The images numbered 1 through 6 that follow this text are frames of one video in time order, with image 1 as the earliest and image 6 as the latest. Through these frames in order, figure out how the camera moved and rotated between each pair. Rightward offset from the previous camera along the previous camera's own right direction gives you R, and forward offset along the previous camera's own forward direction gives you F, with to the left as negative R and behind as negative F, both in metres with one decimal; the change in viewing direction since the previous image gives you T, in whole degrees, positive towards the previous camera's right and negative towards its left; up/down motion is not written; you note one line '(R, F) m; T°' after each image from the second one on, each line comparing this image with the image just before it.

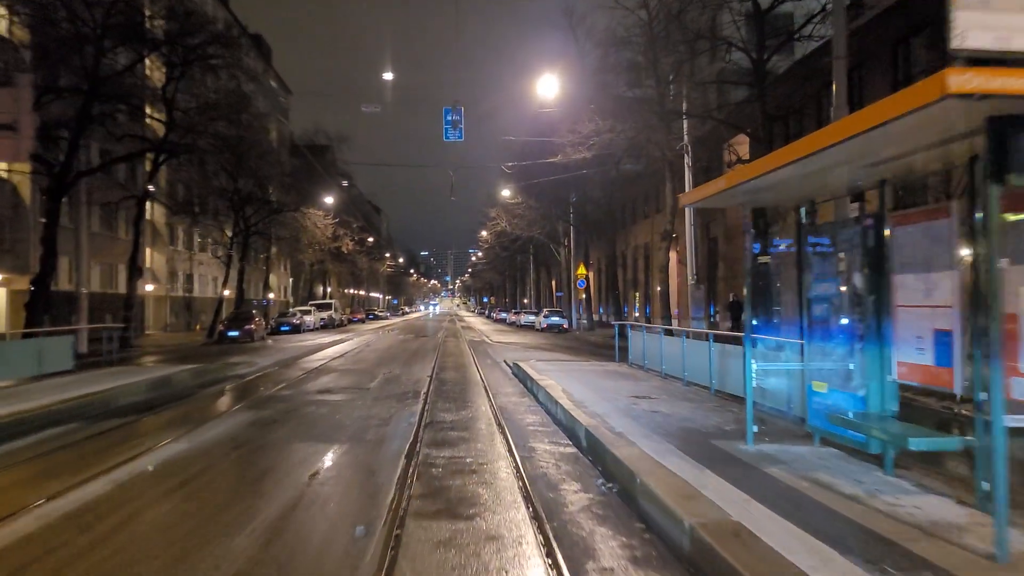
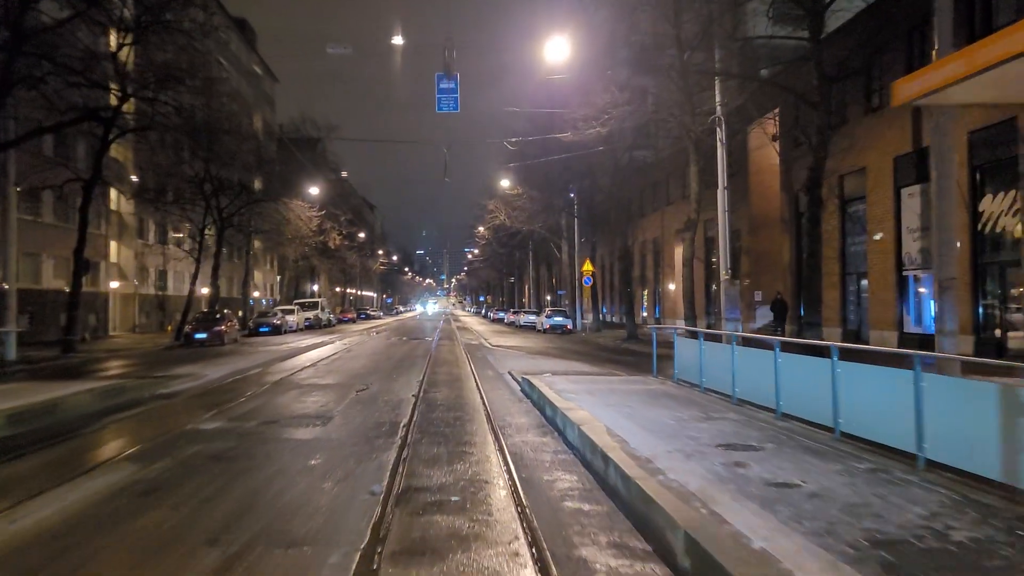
(-0.2, +3.7) m; 0°
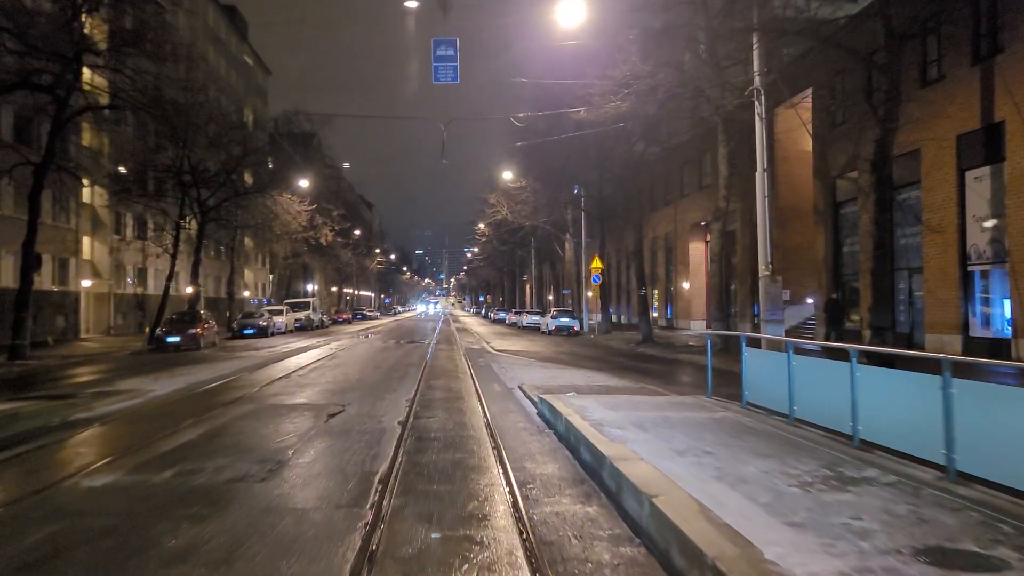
(-0.2, +2.9) m; 0°
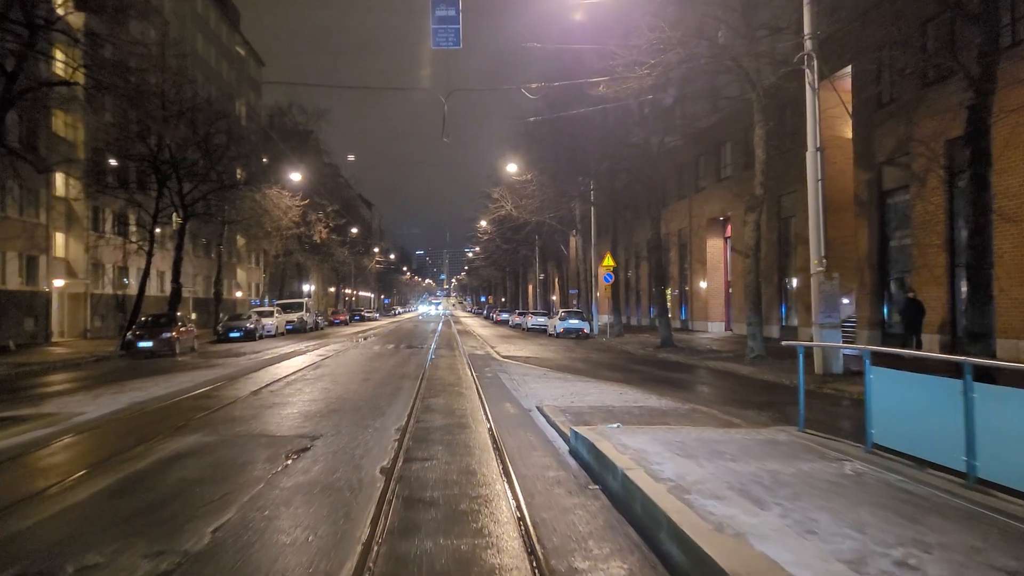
(-0.2, +2.7) m; 0°
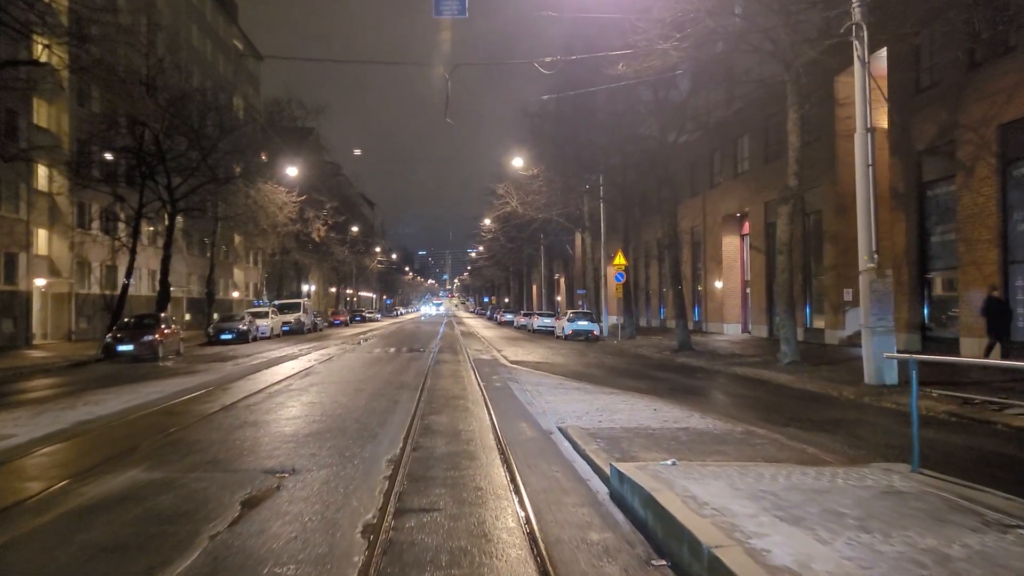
(-0.2, +1.8) m; 0°
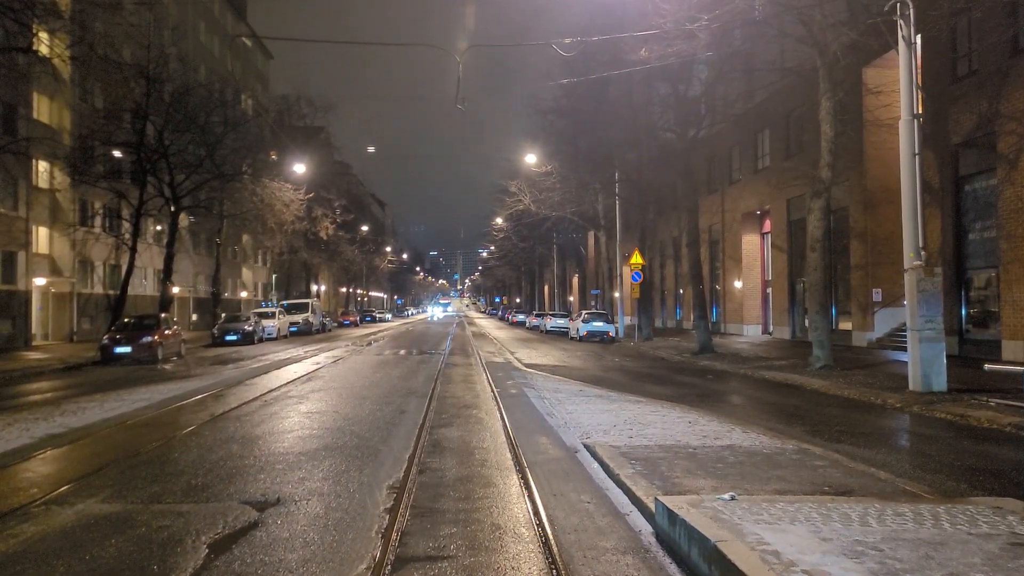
(-0.1, +1.1) m; -1°
